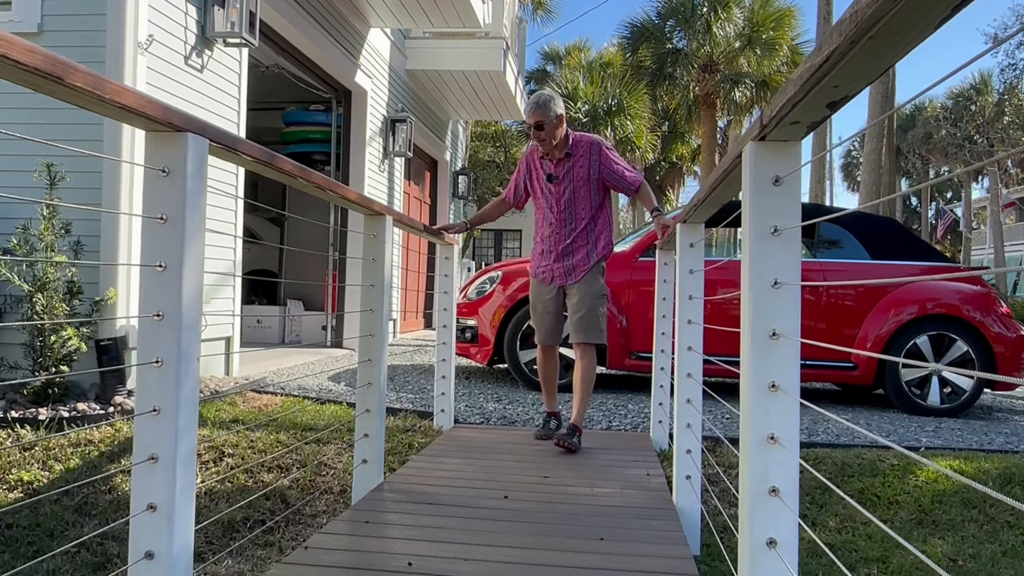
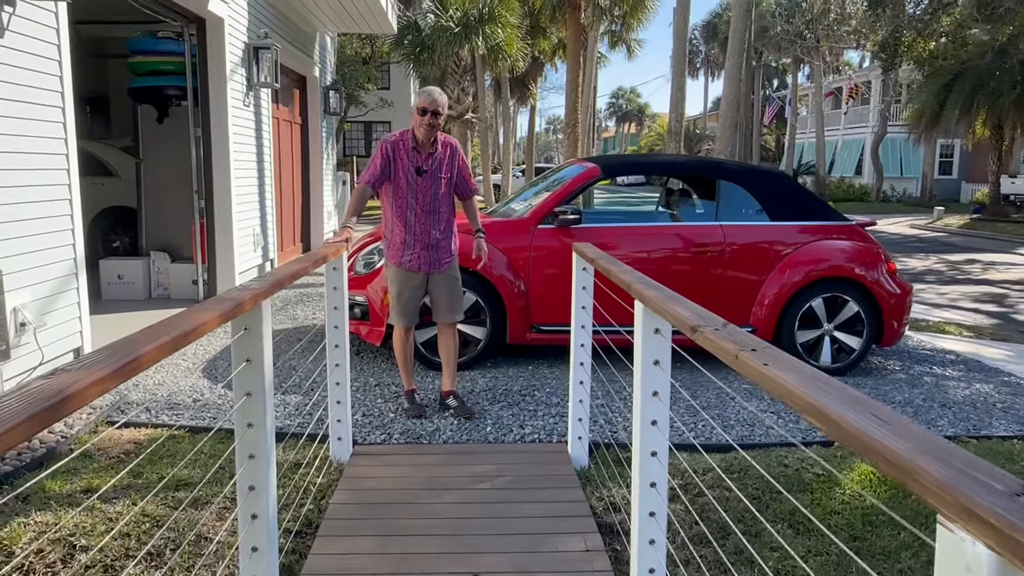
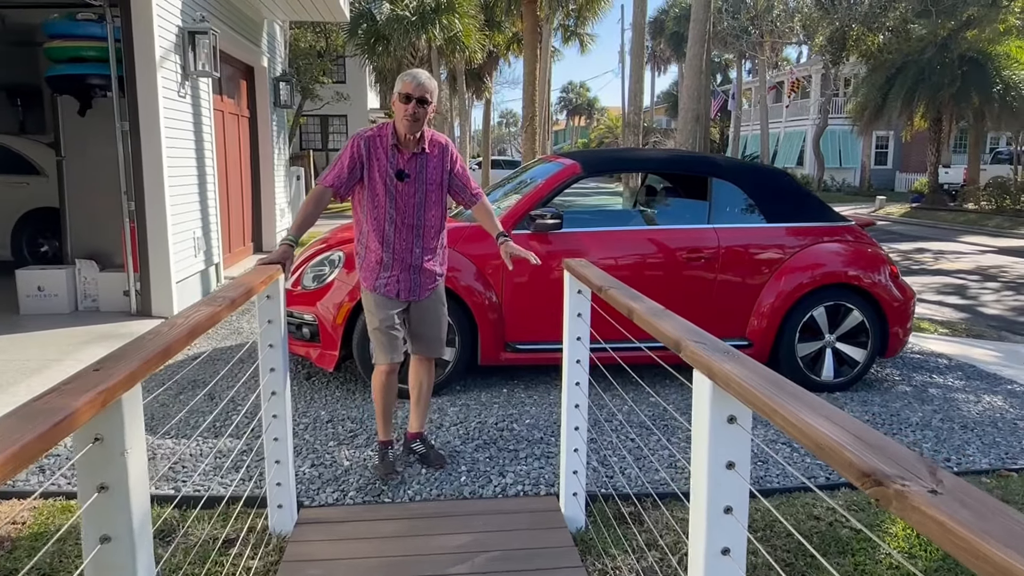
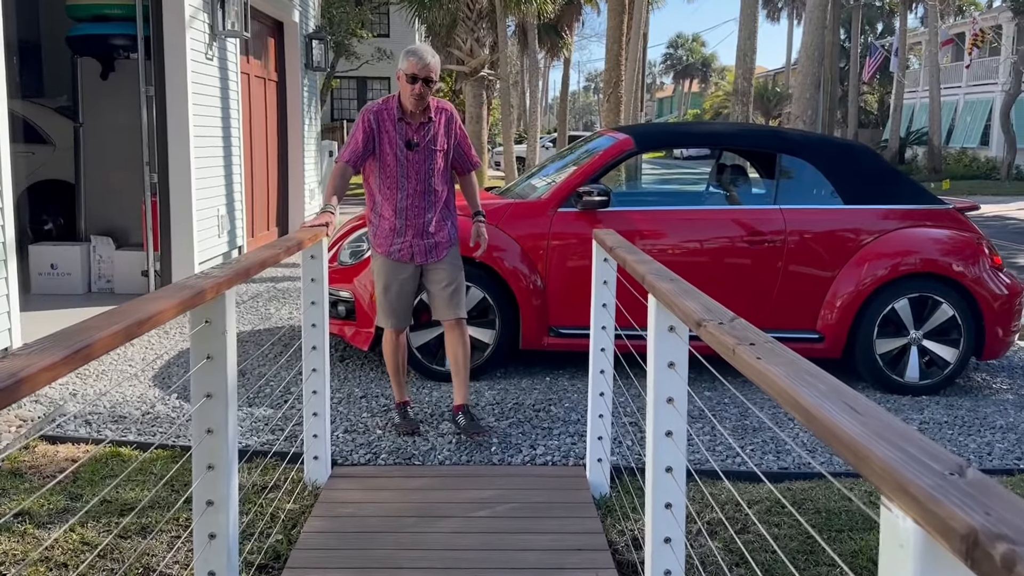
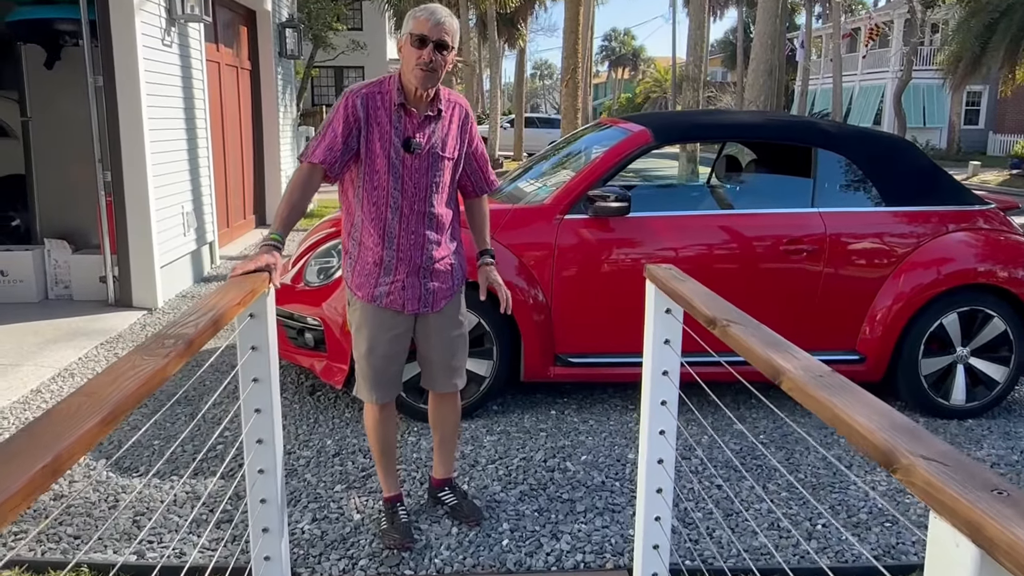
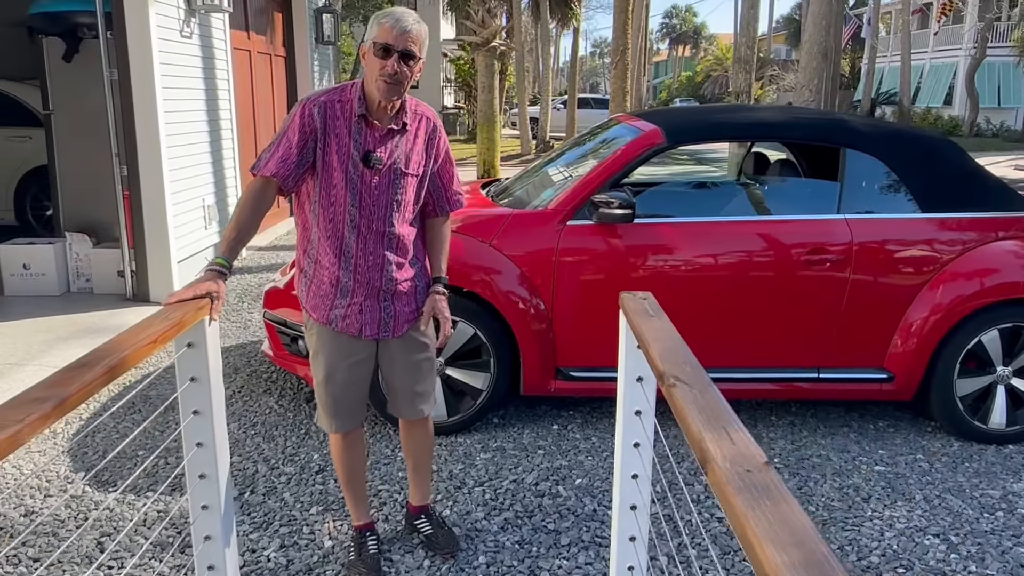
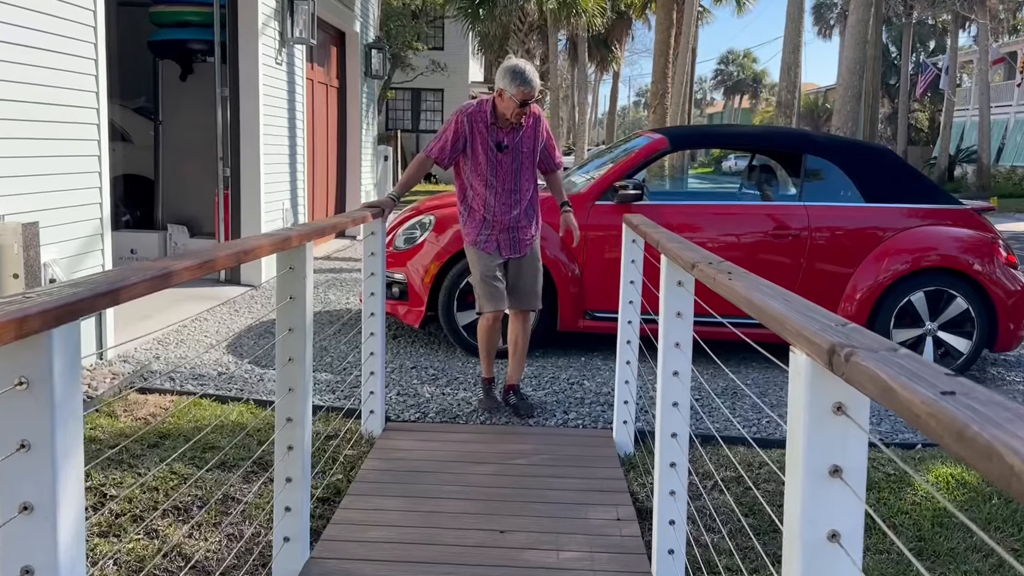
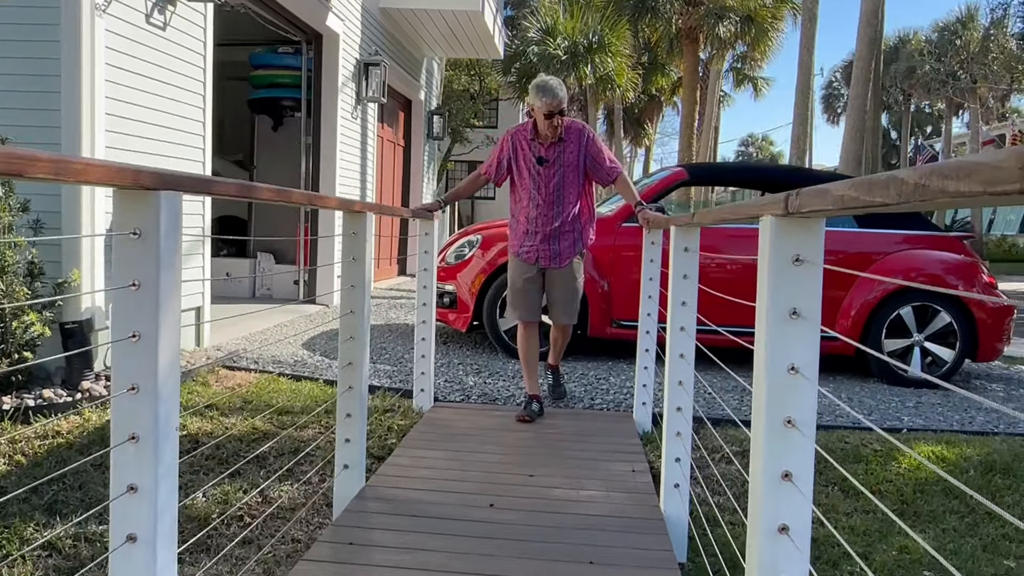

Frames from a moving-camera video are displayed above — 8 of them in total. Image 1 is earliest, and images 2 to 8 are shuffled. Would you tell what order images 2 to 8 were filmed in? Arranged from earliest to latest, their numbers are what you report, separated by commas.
8, 7, 4, 2, 3, 5, 6
